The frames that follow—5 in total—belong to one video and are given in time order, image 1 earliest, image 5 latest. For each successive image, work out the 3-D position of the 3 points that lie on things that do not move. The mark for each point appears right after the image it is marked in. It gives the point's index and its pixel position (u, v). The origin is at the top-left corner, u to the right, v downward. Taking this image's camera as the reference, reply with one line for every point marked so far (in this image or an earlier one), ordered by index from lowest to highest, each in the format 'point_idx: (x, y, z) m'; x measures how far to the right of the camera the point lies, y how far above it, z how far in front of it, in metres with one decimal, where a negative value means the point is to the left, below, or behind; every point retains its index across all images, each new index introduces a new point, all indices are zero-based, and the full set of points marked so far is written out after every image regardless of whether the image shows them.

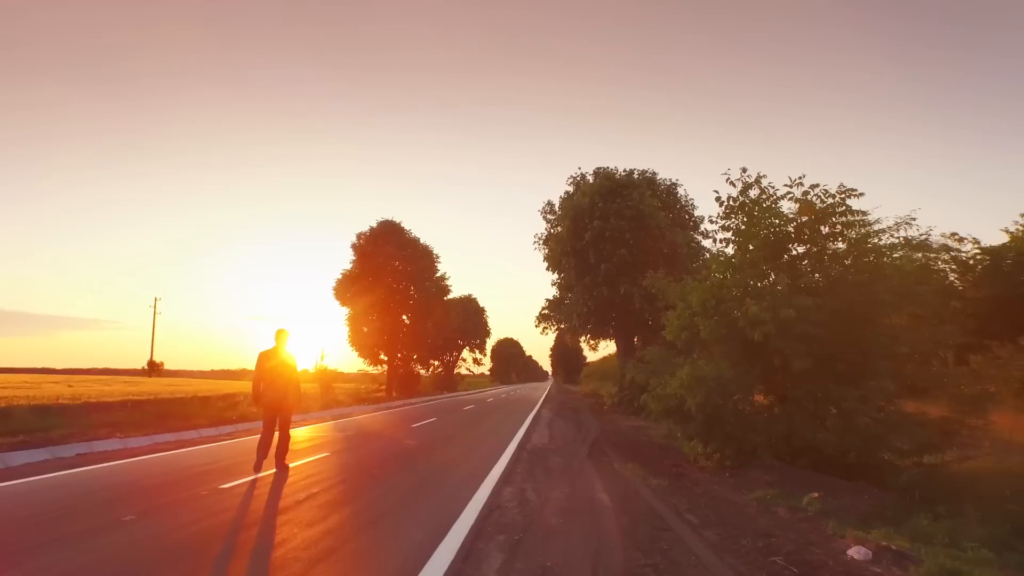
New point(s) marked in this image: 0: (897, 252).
0: (+6.1, +0.6, +10.8) m
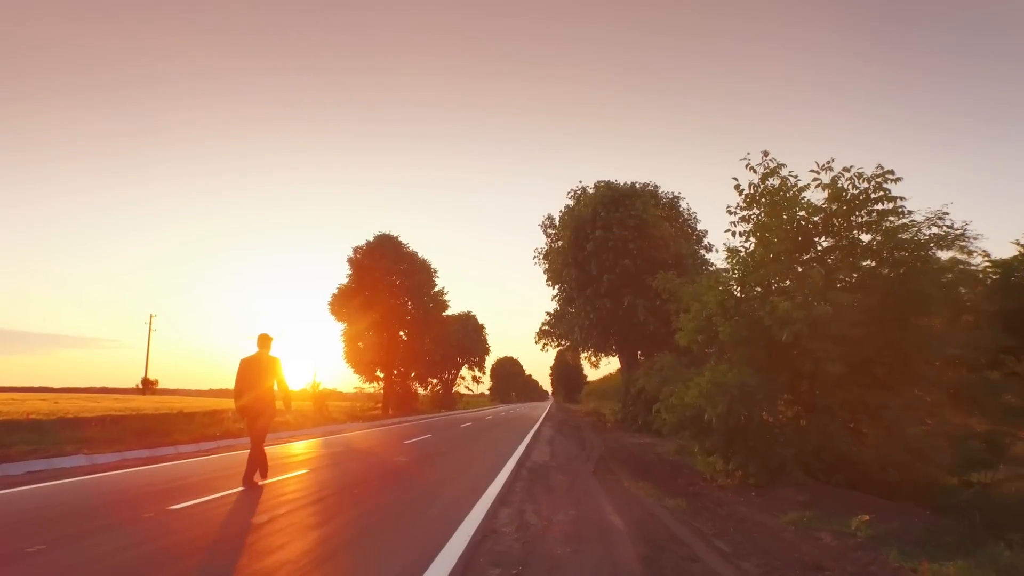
0: (+6.1, +0.6, +9.7) m
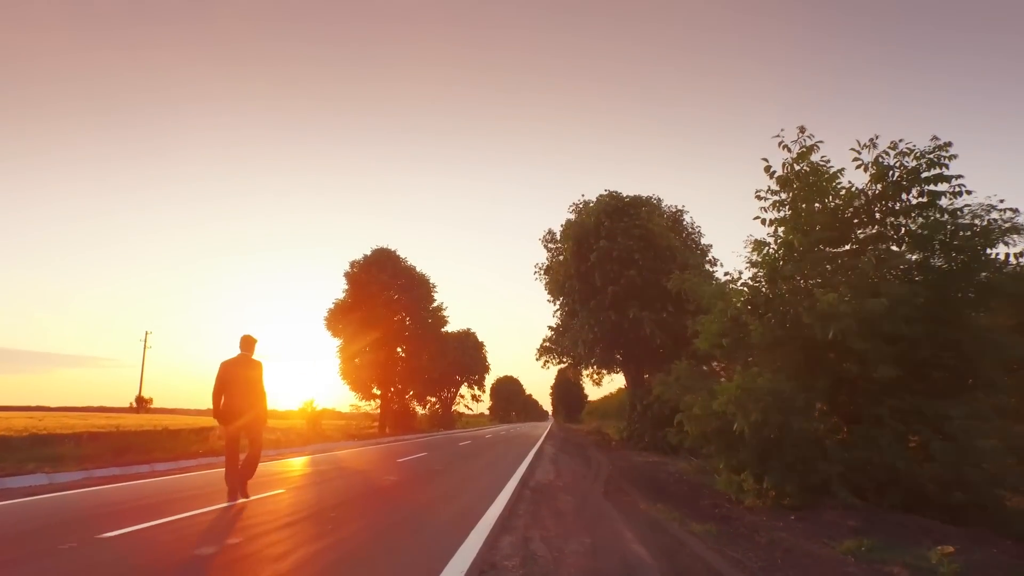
0: (+6.1, +0.7, +8.6) m
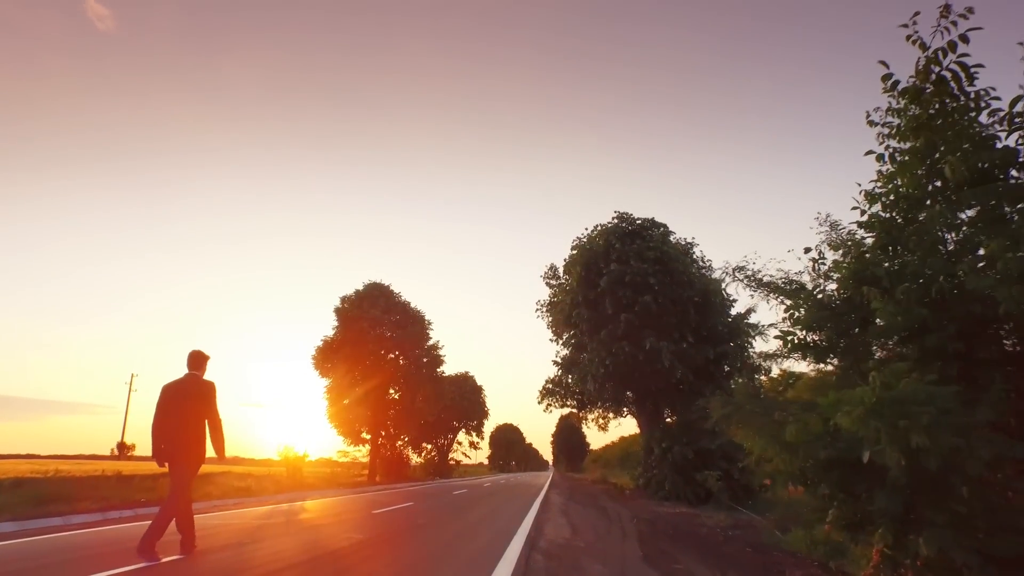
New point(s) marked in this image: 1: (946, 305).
0: (+6.2, +1.1, +5.6) m
1: (+3.8, -0.1, +5.8) m
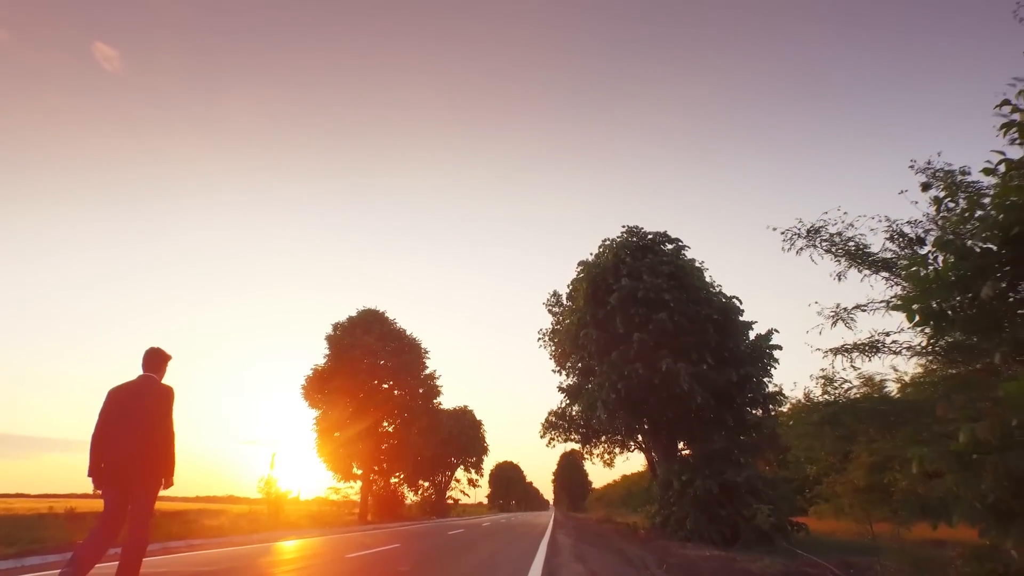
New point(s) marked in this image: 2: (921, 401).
0: (+6.3, +1.6, +3.4) m
1: (+3.8, +0.4, +3.6) m
2: (+3.2, -0.7, +5.3) m
